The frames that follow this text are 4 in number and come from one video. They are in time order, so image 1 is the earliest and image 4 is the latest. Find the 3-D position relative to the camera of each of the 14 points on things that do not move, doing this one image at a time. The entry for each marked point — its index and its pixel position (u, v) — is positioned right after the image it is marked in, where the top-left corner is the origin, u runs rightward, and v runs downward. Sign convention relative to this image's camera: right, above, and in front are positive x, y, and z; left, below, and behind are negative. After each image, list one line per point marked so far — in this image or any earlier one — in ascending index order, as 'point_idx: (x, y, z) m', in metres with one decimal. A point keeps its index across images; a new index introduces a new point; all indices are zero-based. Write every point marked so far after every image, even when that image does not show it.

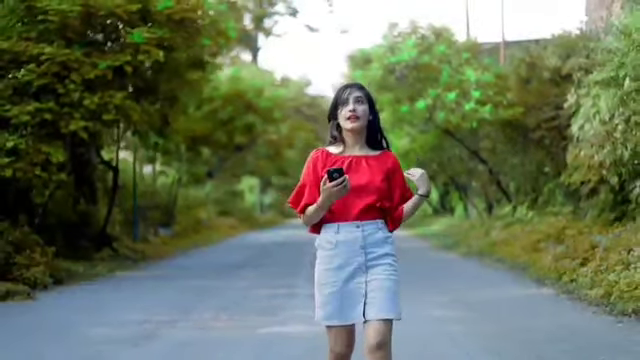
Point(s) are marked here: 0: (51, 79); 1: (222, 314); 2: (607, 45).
0: (-4.2, +1.6, +17.4) m
1: (-1.1, -1.5, +12.5) m
2: (+4.9, +2.3, +19.3) m
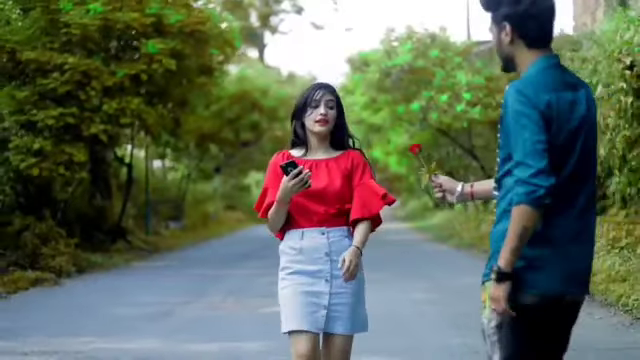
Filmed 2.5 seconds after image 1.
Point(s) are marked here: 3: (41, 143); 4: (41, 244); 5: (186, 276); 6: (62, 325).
0: (-4.2, +1.6, +19.1) m
1: (-1.1, -1.5, +14.2) m
2: (+4.9, +2.4, +20.9) m
3: (-4.7, +0.6, +18.7) m
4: (-4.7, -1.1, +18.9) m
5: (-2.2, -1.6, +18.3) m
6: (-2.6, -1.5, +11.3) m
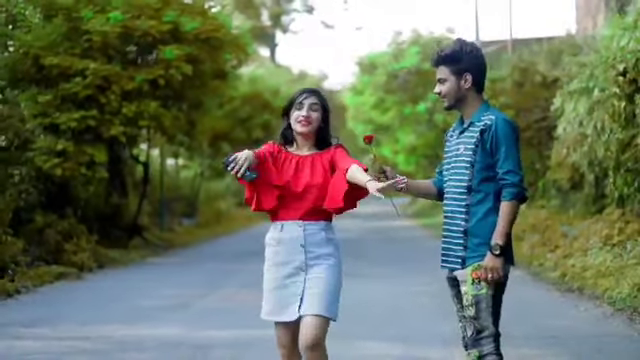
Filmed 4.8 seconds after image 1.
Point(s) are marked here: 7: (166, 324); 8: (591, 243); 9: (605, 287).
0: (-4.1, +1.6, +20.1) m
1: (-1.0, -1.5, +15.1) m
2: (+5.1, +2.4, +21.8) m
3: (-4.5, +0.6, +19.7) m
4: (-4.6, -1.1, +19.9) m
5: (-2.0, -1.6, +19.3) m
6: (-2.5, -1.5, +12.3) m
7: (-1.5, -1.4, +11.1) m
8: (+4.2, -1.0, +17.3) m
9: (+3.3, -1.2, +13.0) m
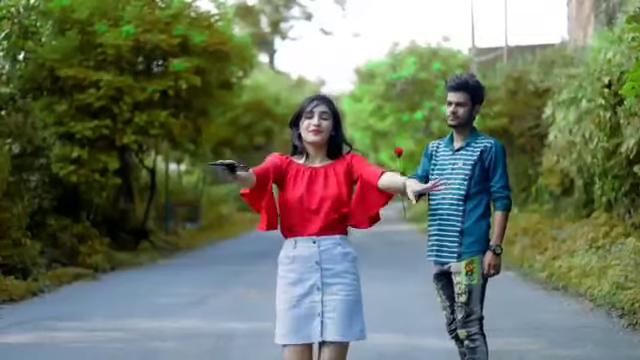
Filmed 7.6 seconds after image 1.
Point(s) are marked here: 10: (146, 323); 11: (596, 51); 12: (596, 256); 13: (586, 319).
0: (-4.0, +1.5, +21.1) m
1: (-1.0, -1.6, +16.2) m
2: (+5.1, +2.3, +22.9) m
3: (-4.5, +0.5, +20.7) m
4: (-4.5, -1.2, +20.9) m
5: (-2.0, -1.7, +20.3) m
6: (-2.5, -1.6, +13.3) m
7: (-1.4, -1.5, +12.1) m
8: (+4.2, -1.1, +18.3) m
9: (+3.4, -1.3, +14.1) m
10: (-1.8, -1.5, +11.5) m
11: (+4.7, +2.2, +19.2) m
12: (+4.0, -1.1, +16.1) m
13: (+2.8, -1.4, +11.6) m
